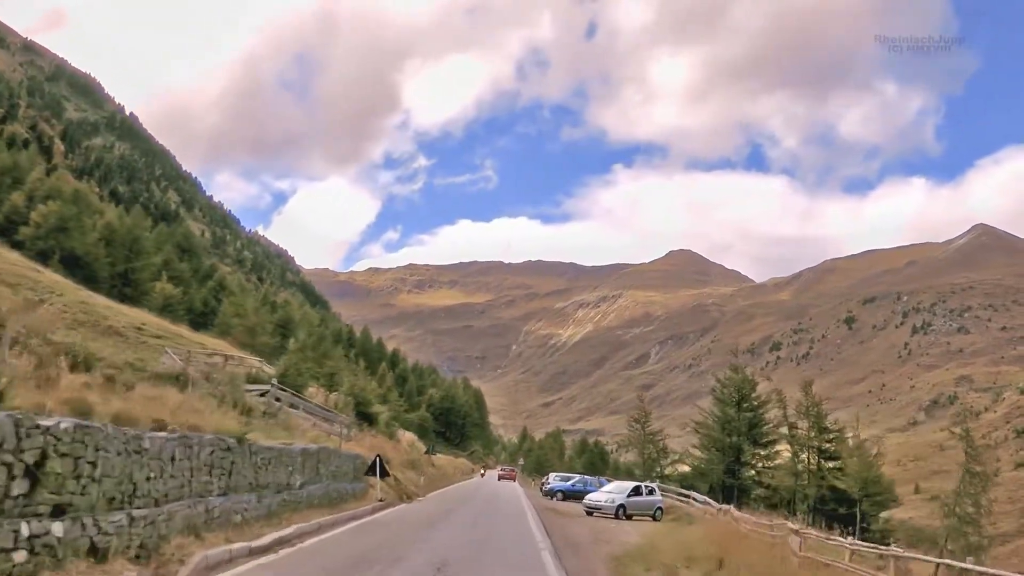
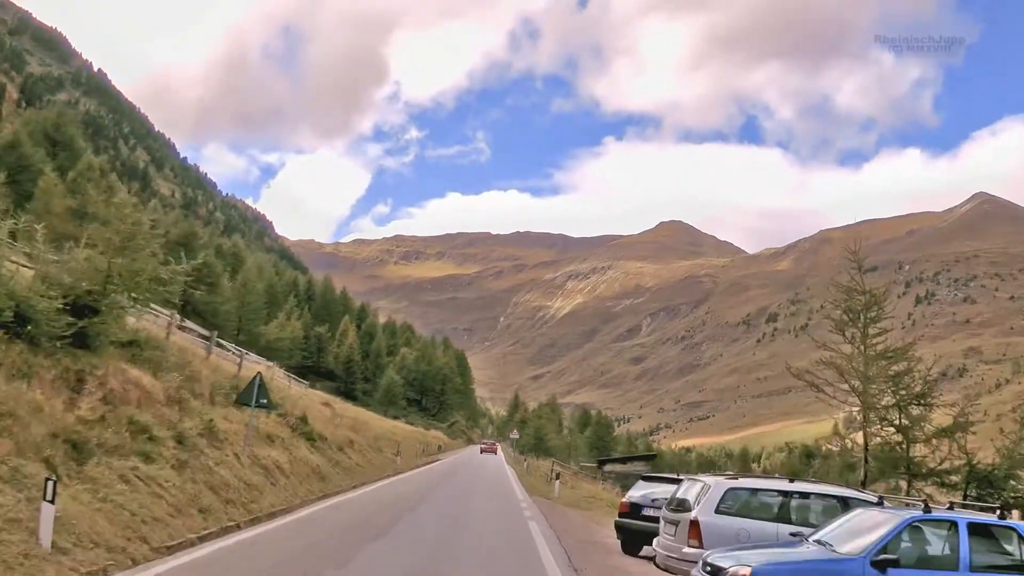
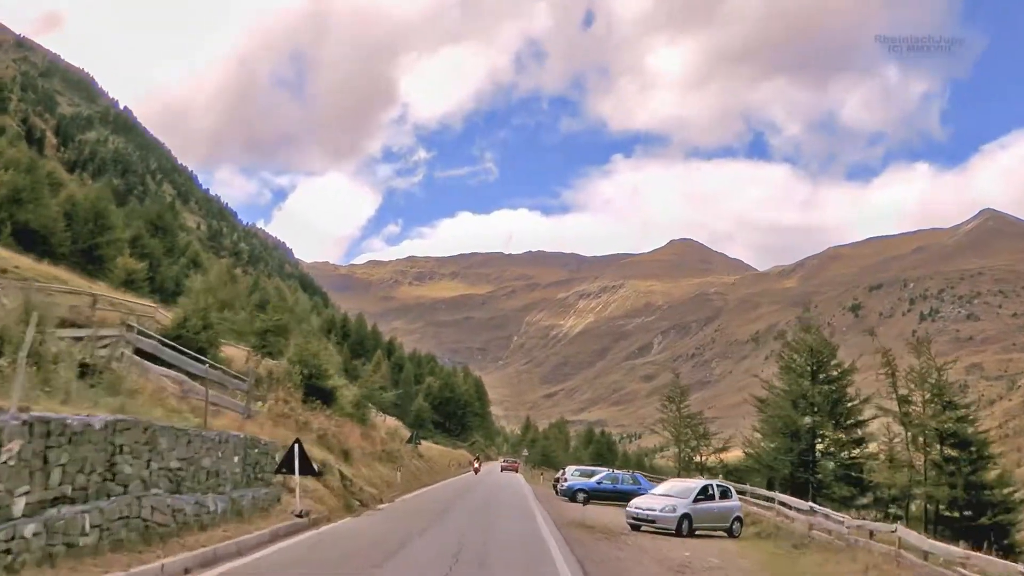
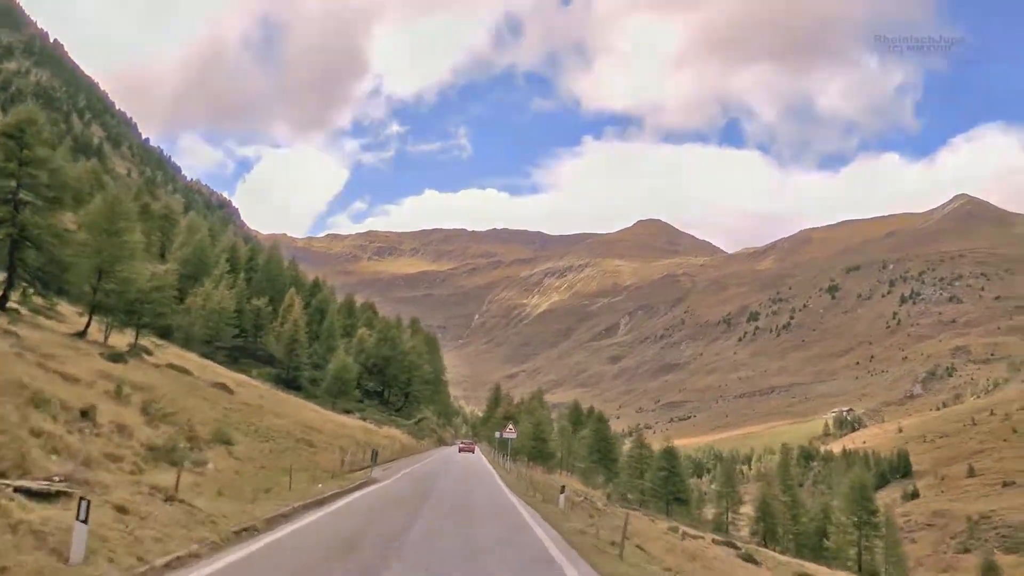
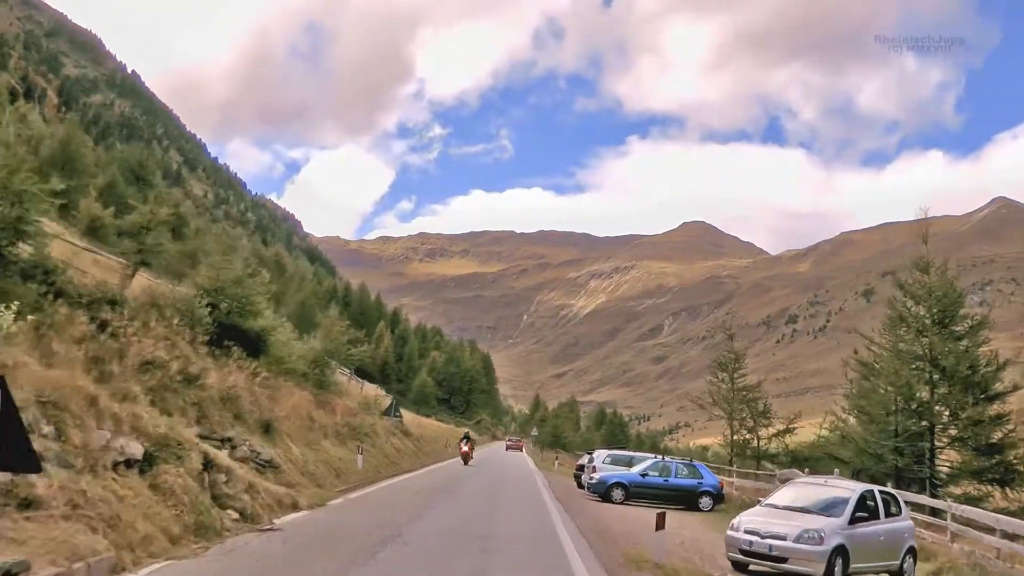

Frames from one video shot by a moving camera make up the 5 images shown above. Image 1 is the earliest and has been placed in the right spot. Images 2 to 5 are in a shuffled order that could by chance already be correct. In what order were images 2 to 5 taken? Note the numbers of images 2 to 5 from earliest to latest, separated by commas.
3, 5, 2, 4
